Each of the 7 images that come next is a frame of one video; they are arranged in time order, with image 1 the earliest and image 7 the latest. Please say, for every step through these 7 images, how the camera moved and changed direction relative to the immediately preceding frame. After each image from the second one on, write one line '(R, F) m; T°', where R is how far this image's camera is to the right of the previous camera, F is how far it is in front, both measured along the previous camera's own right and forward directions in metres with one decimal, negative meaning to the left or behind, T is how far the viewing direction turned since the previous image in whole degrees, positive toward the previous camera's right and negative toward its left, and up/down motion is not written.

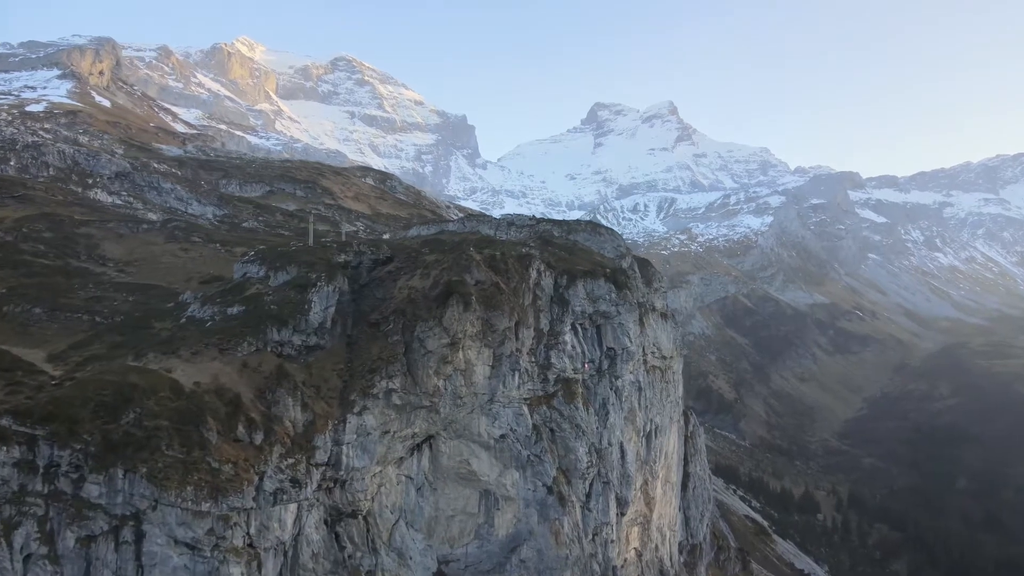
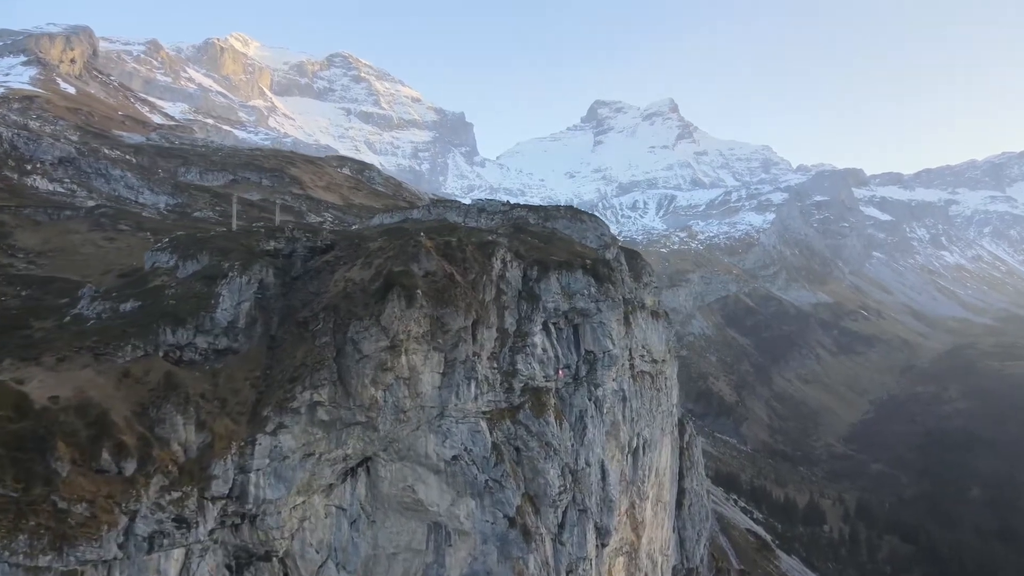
(+3.6, +11.2) m; 0°
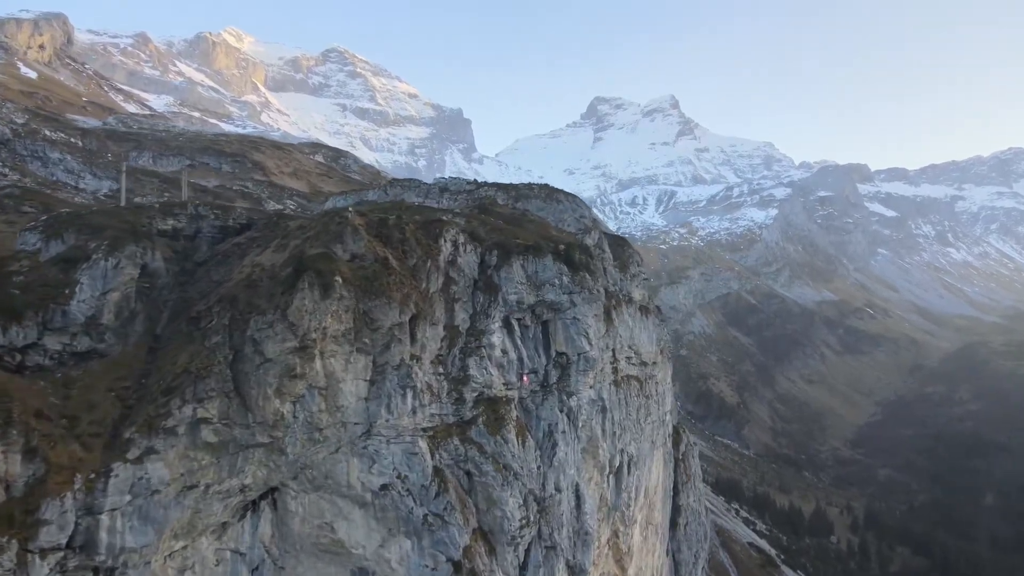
(+3.5, +11.3) m; 0°
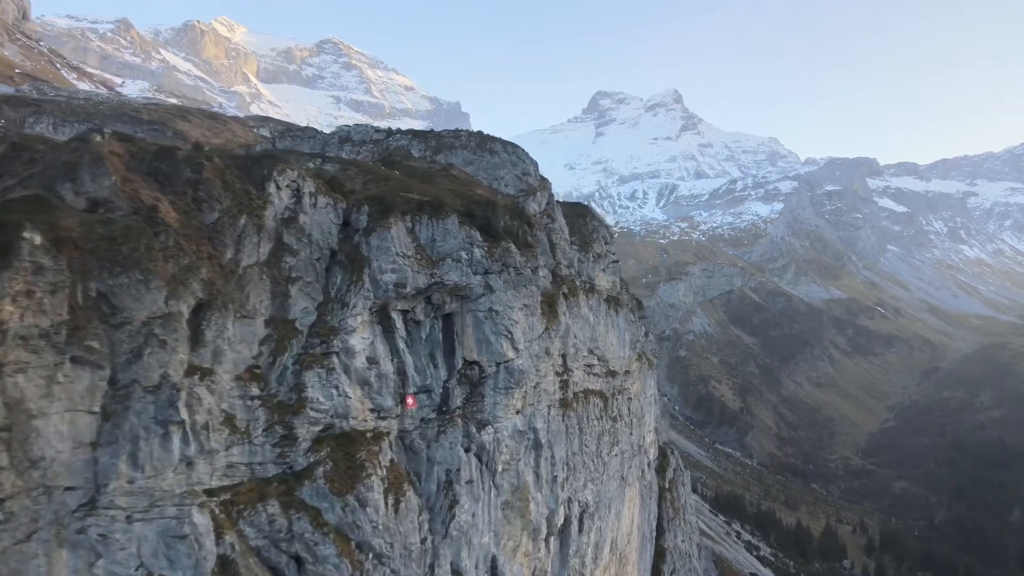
(+6.1, +18.9) m; 0°
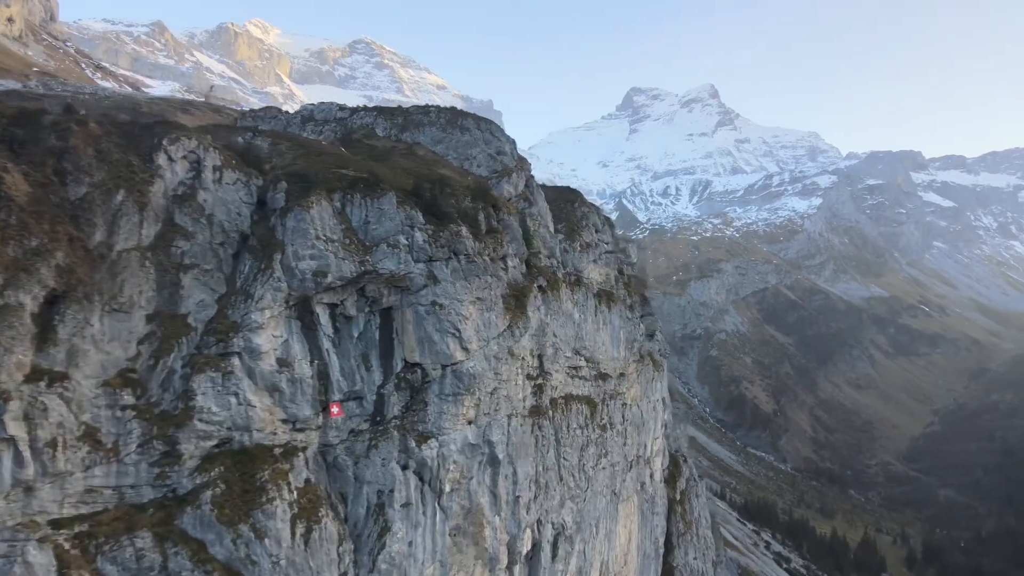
(+3.9, +5.7) m; -3°
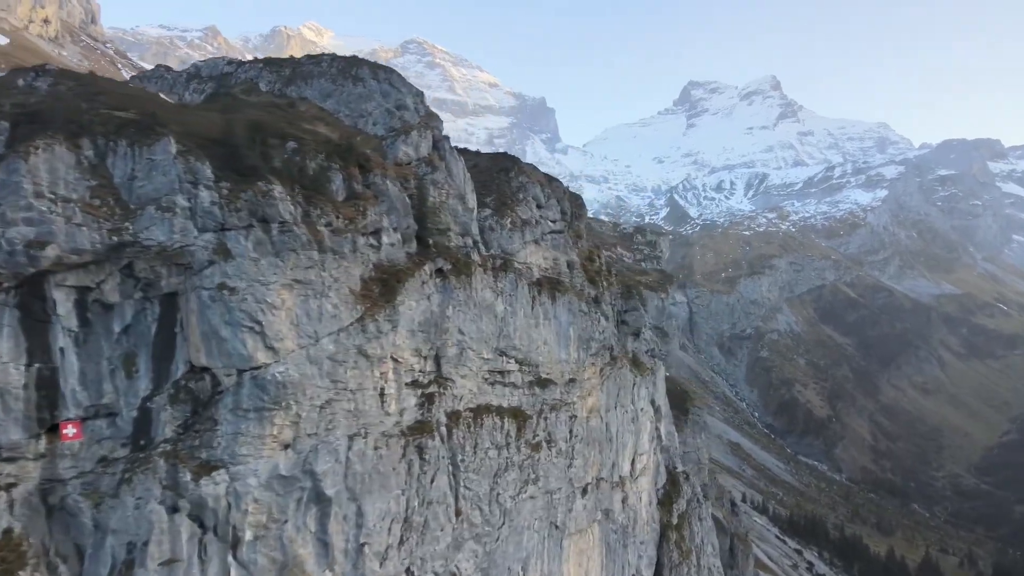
(+8.0, +9.5) m; -5°
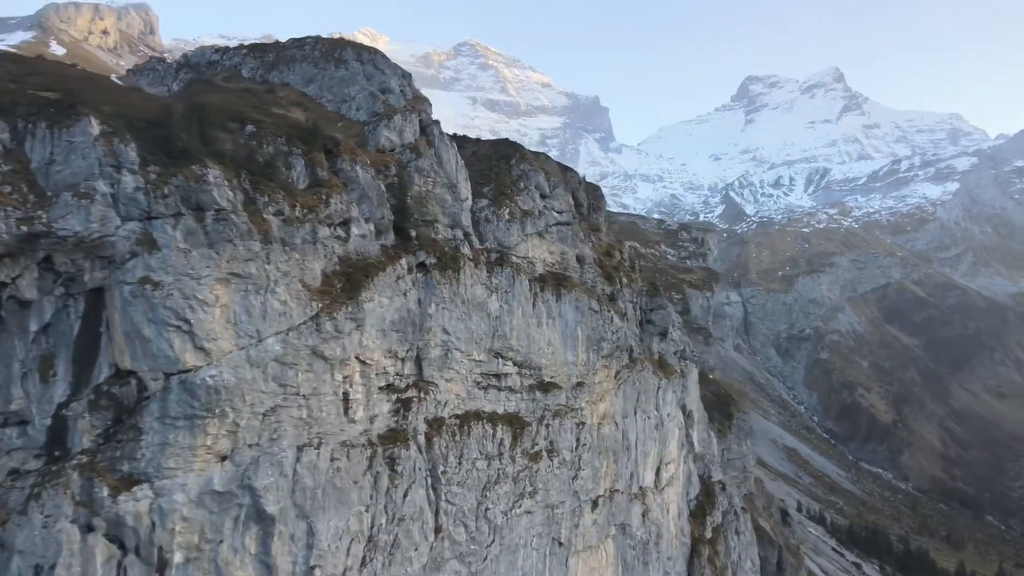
(+3.0, +3.3) m; -4°
